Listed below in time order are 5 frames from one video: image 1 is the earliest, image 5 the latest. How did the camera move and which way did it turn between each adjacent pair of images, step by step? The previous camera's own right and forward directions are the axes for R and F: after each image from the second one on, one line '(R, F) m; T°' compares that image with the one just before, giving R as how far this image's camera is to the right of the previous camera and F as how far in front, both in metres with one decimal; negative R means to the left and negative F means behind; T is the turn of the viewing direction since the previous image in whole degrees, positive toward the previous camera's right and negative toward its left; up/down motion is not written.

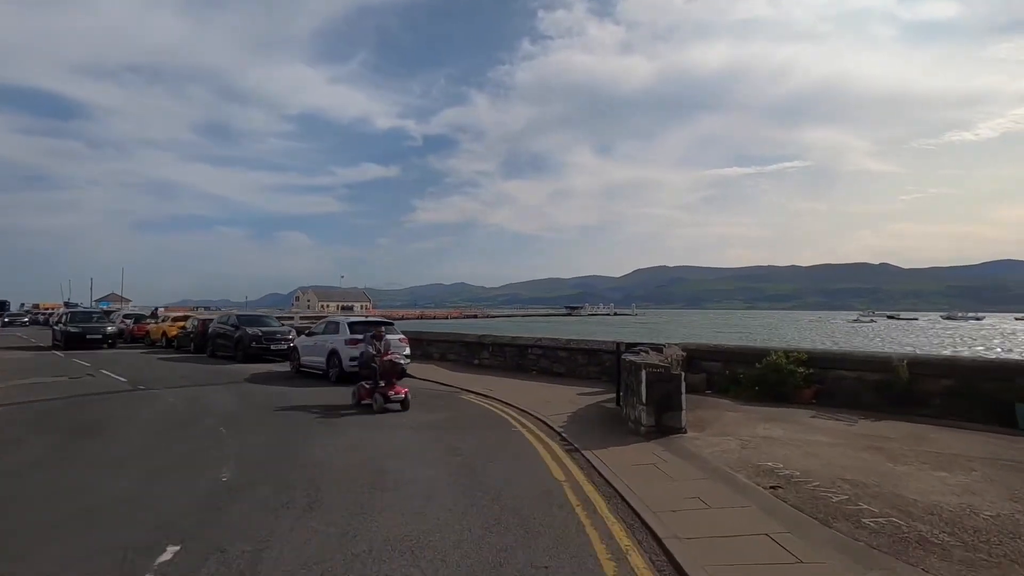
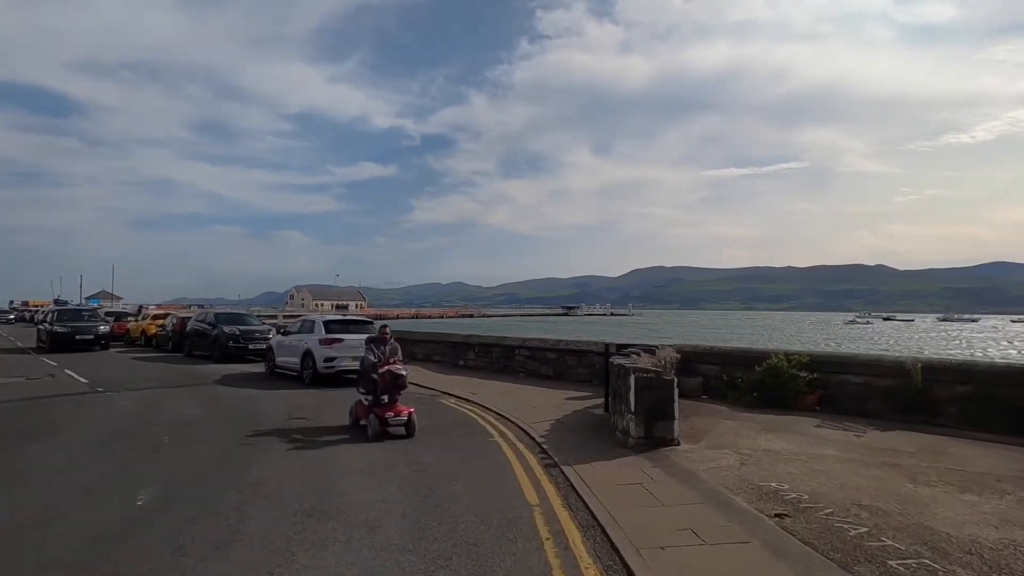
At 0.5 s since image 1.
(+0.3, +0.9) m; 0°
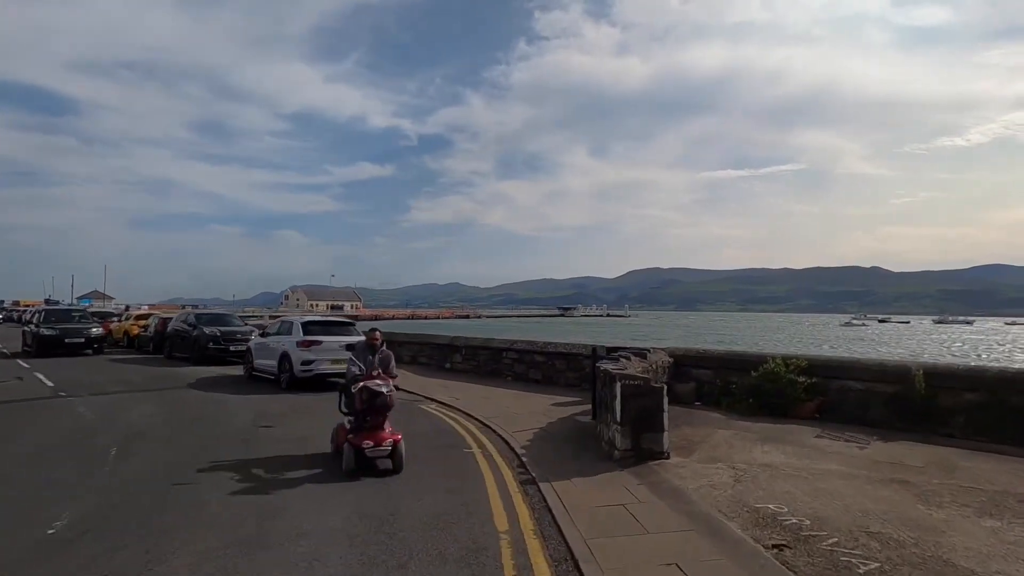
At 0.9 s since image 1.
(+0.3, +0.6) m; 0°
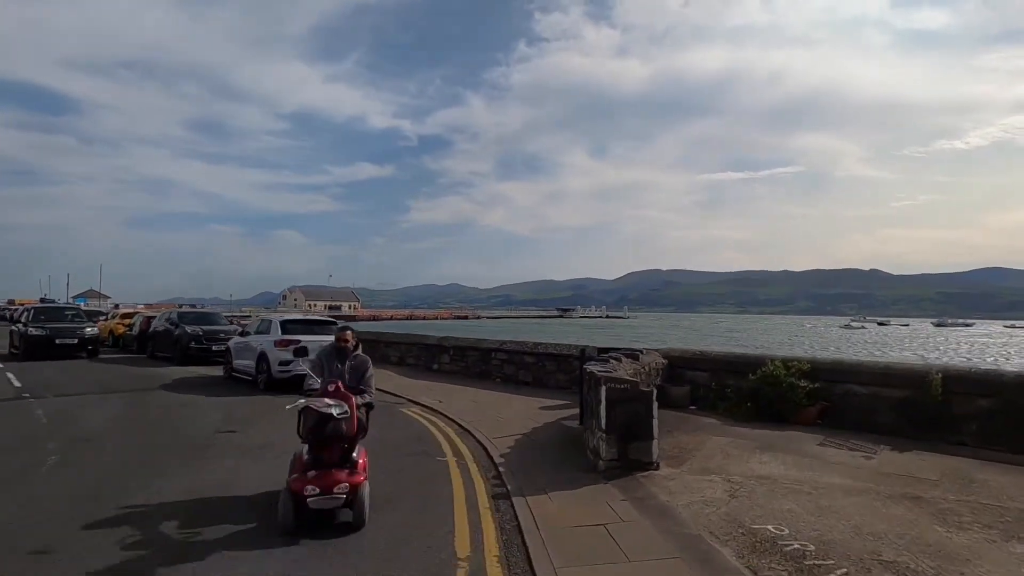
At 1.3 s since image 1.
(+0.3, +0.6) m; 0°
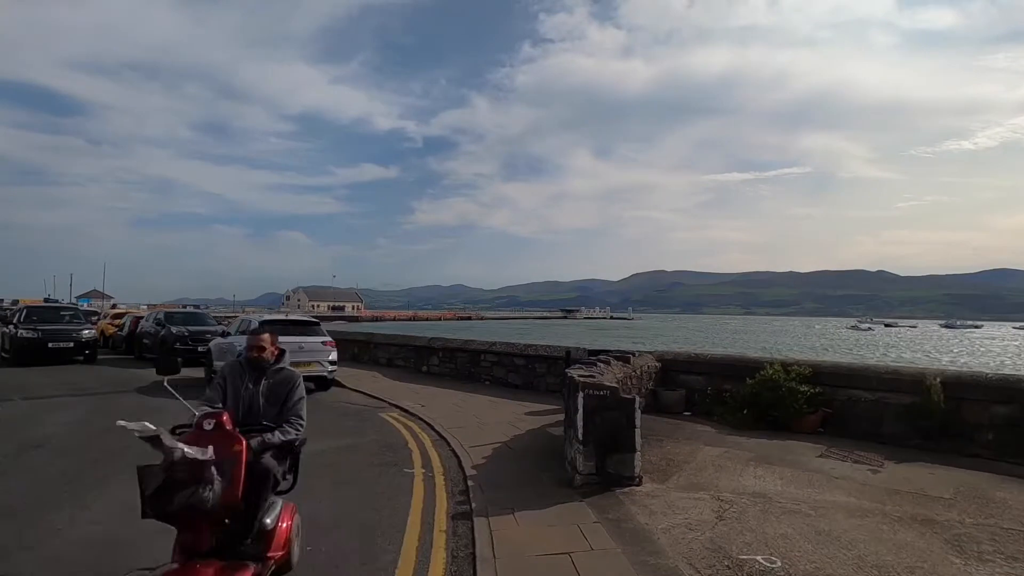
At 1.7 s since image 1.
(+0.4, +0.6) m; 0°
